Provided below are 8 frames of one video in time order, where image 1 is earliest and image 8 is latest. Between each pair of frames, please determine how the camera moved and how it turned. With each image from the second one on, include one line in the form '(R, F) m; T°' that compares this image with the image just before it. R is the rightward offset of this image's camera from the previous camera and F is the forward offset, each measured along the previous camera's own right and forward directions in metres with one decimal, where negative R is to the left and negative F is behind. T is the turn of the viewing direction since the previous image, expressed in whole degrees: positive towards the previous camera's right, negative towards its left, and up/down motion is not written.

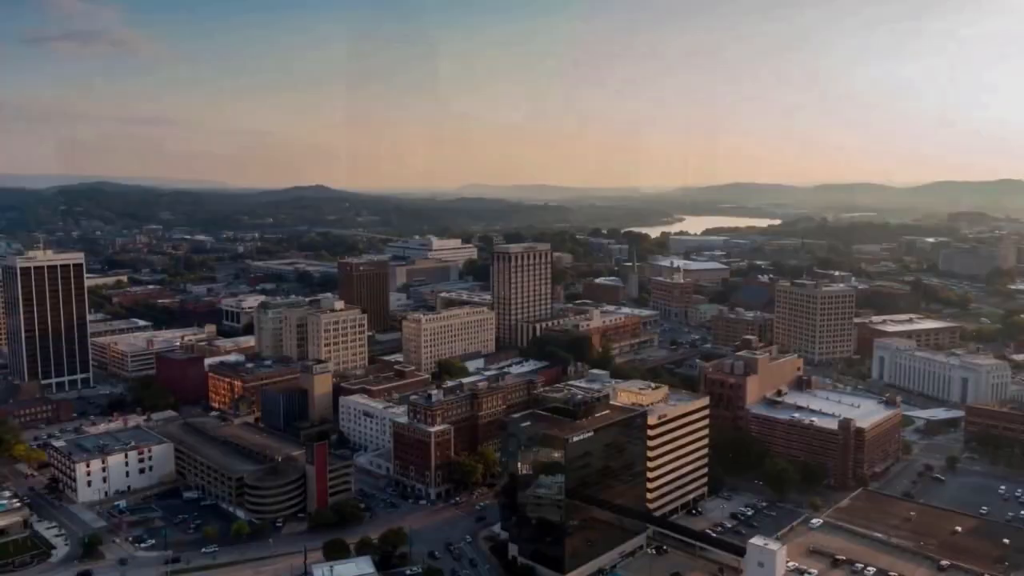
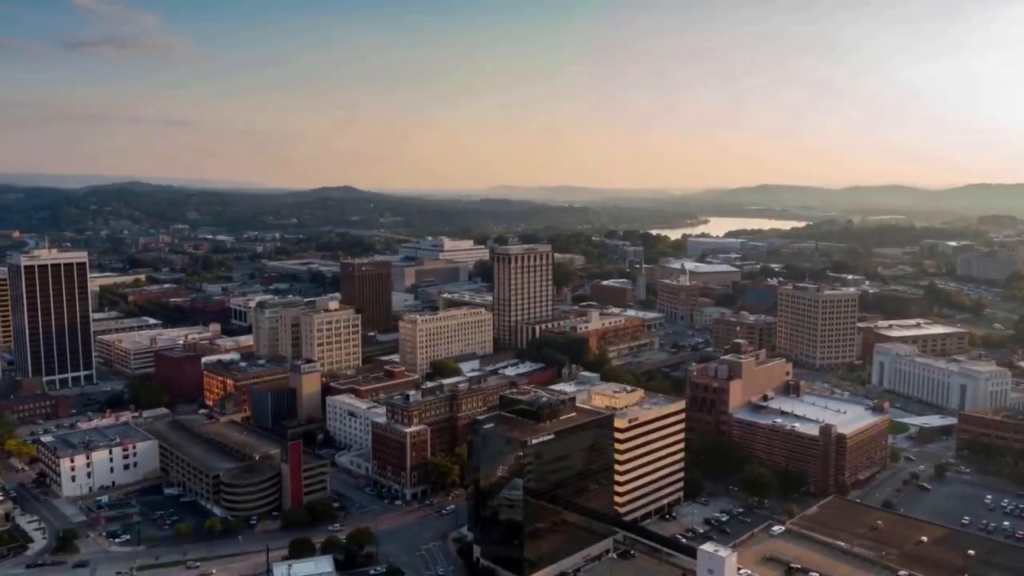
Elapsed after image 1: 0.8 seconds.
(+1.8, 0.0) m; -2°
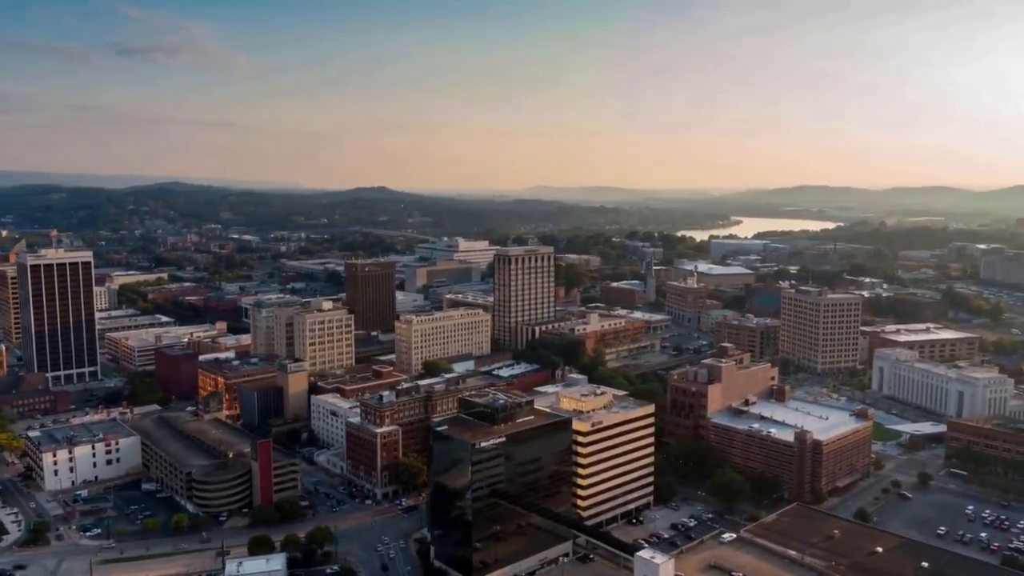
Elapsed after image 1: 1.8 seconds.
(+2.2, +0.1) m; -3°
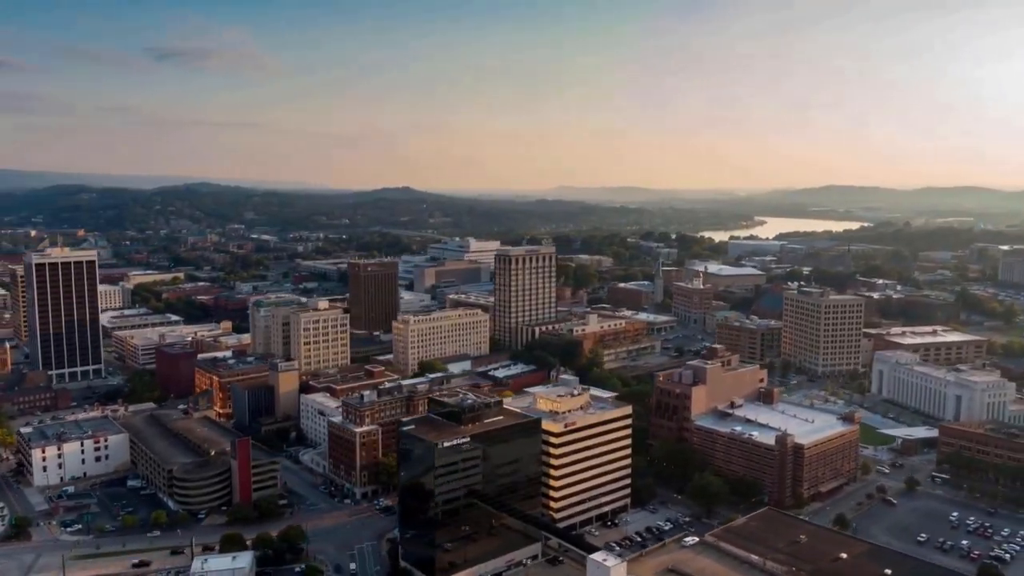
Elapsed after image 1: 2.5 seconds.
(+1.6, +0.1) m; -2°
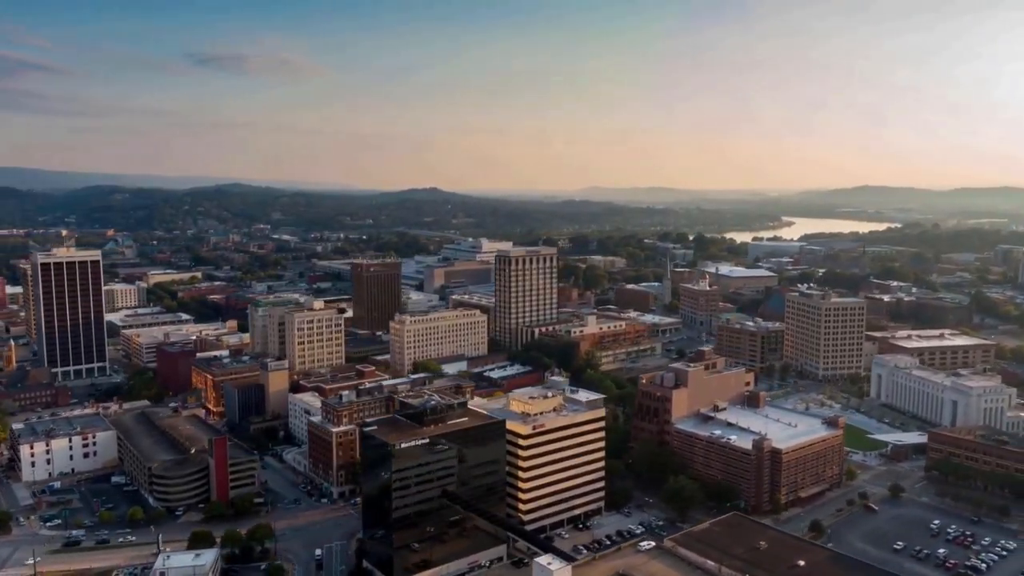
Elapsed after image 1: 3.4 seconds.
(+1.8, +0.1) m; -2°
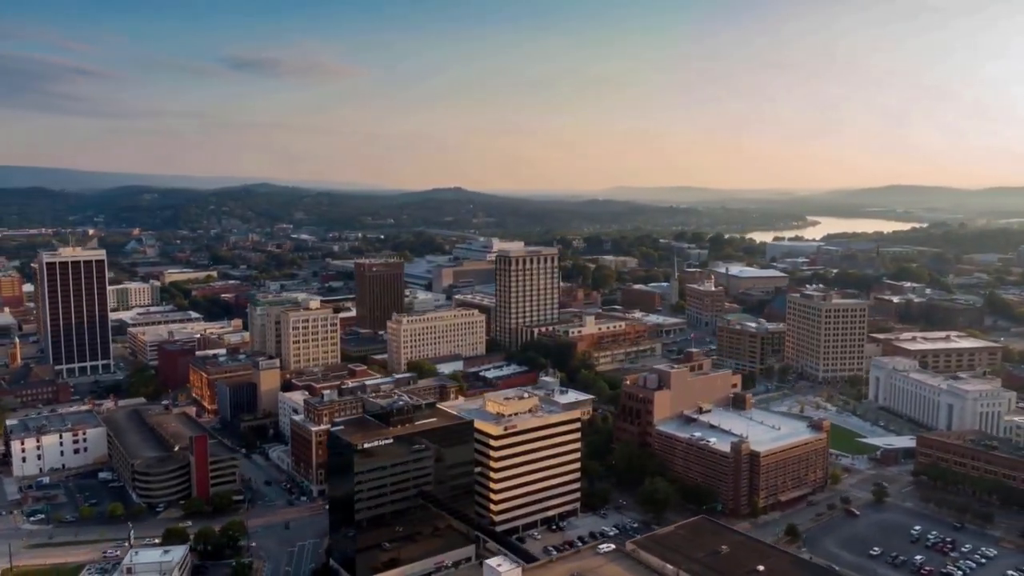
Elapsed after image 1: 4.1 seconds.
(+1.6, +0.1) m; -2°
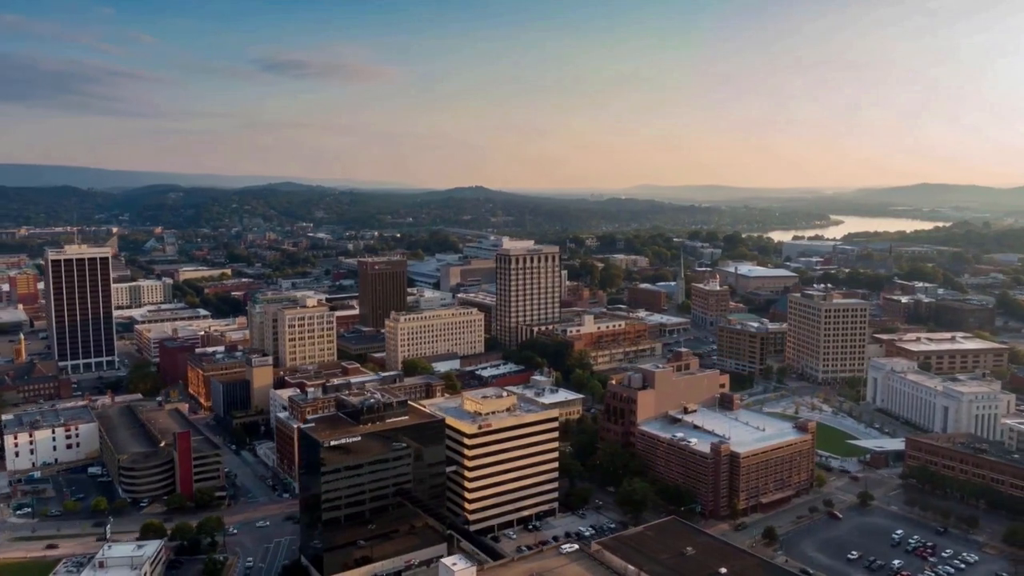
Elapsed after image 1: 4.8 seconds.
(+1.5, +0.1) m; -2°
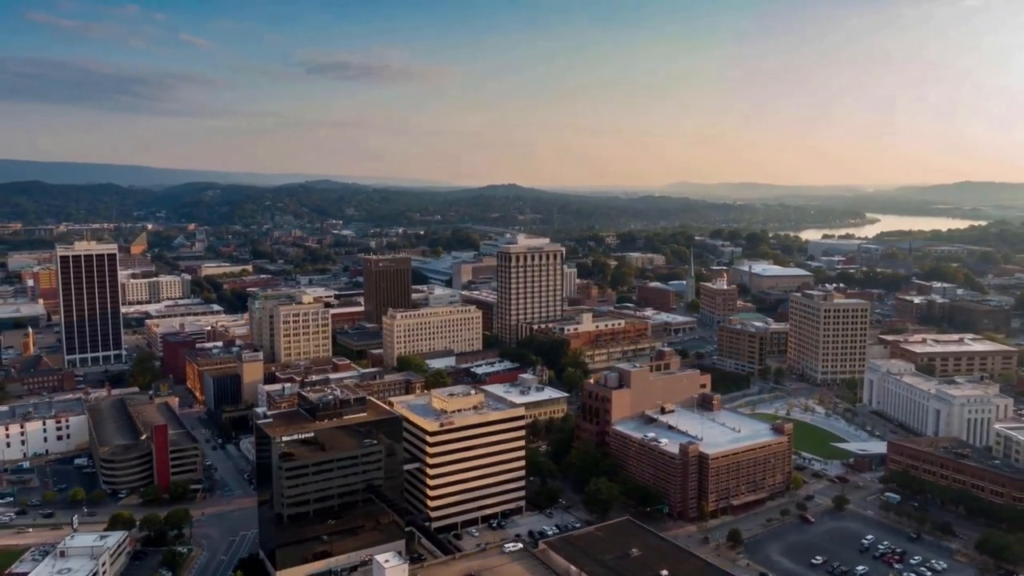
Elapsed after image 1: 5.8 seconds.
(+2.2, +0.1) m; -3°
